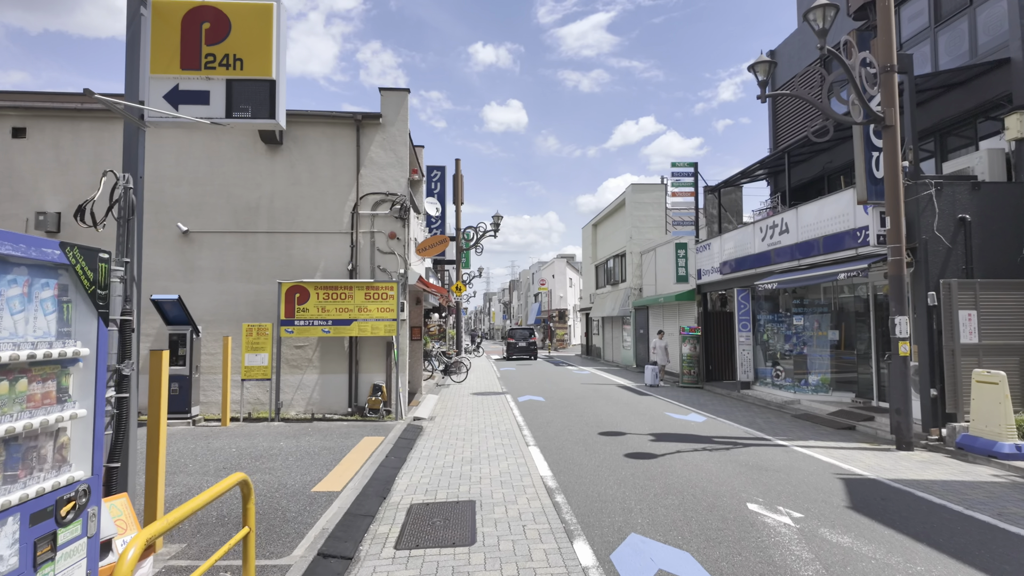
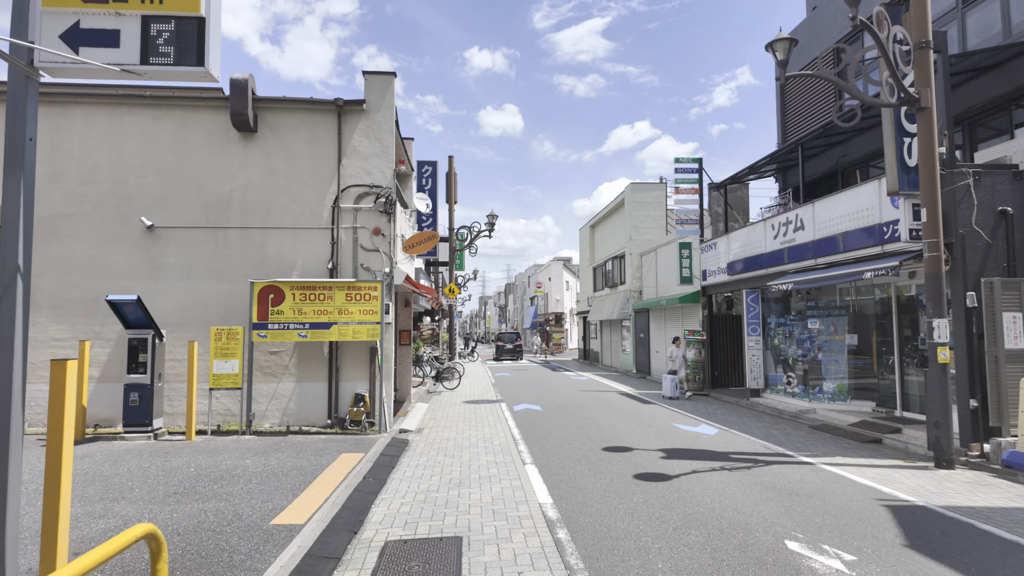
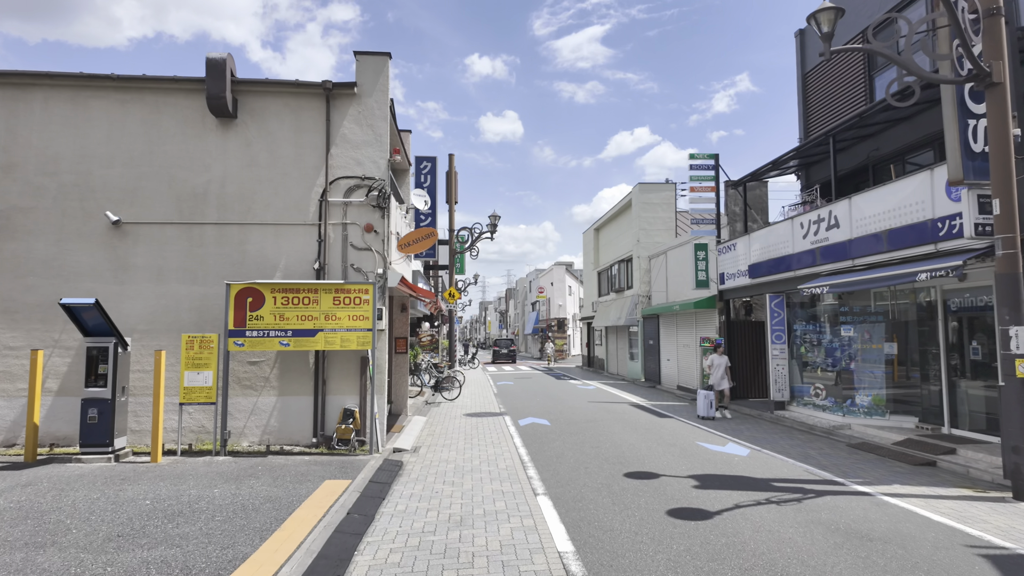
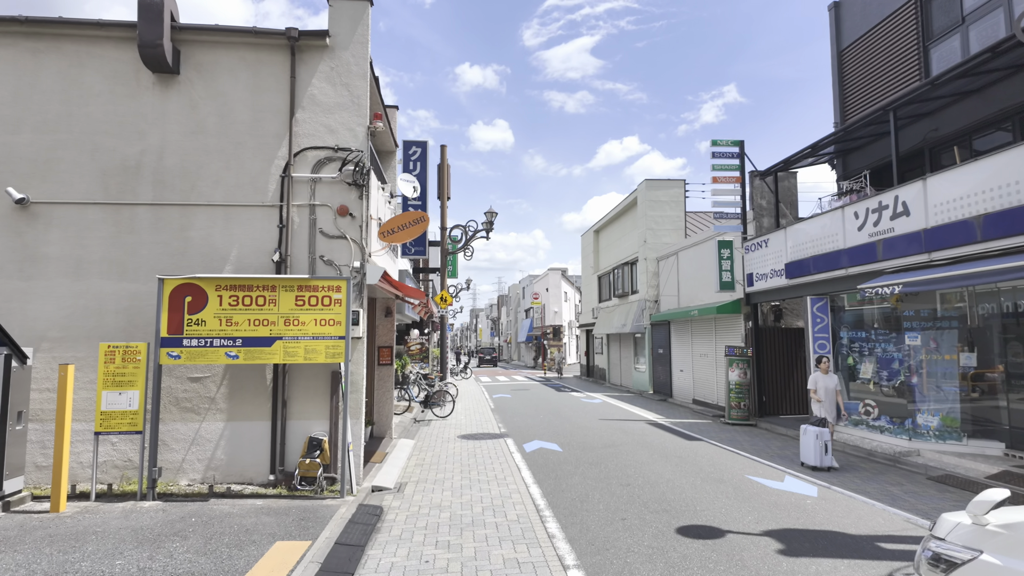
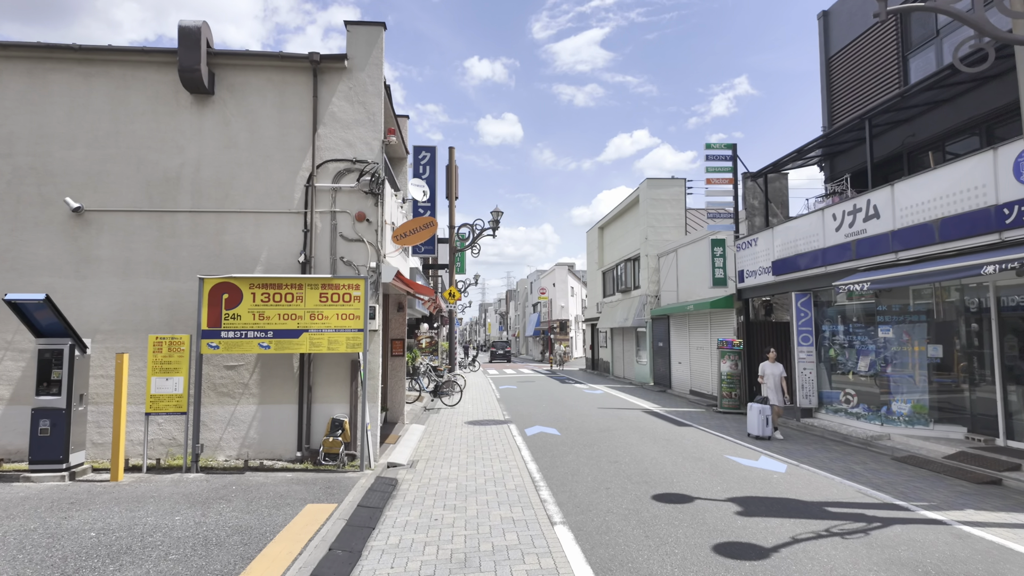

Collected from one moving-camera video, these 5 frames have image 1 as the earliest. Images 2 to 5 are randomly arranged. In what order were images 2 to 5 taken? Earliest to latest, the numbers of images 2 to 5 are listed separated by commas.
2, 3, 5, 4
